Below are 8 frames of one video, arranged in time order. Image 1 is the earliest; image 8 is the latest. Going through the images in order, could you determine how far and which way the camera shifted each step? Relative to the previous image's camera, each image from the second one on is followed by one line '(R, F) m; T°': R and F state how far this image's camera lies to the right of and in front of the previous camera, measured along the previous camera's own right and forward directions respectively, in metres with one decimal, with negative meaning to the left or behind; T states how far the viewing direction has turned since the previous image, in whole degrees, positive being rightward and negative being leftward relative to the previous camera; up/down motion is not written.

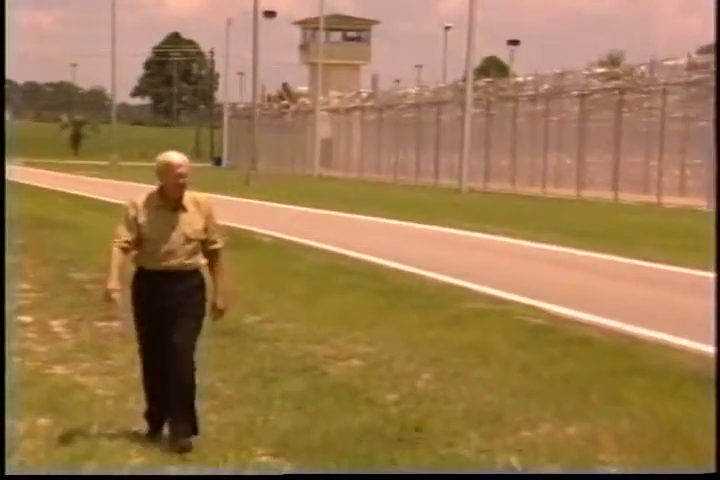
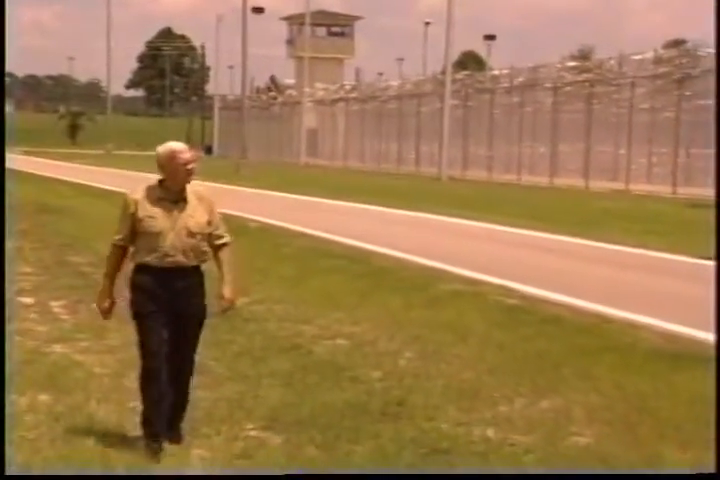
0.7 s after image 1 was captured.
(+0.2, -0.3) m; 0°
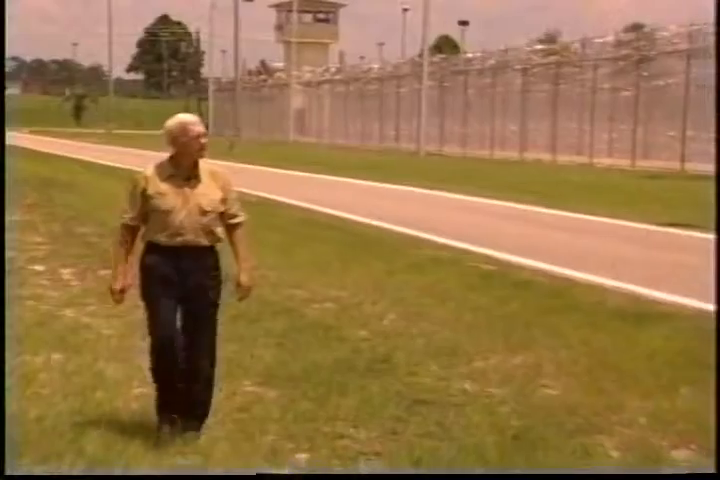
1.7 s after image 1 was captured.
(+0.1, -0.5) m; 0°
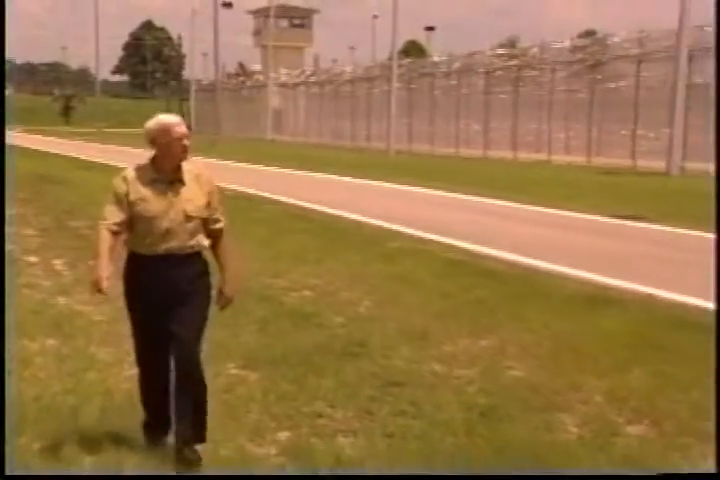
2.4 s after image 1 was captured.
(+0.2, -0.5) m; +1°
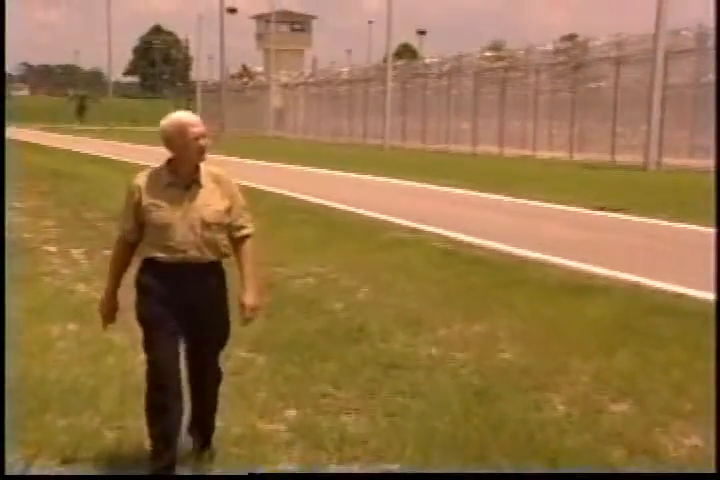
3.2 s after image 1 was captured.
(+0.1, -0.5) m; -1°
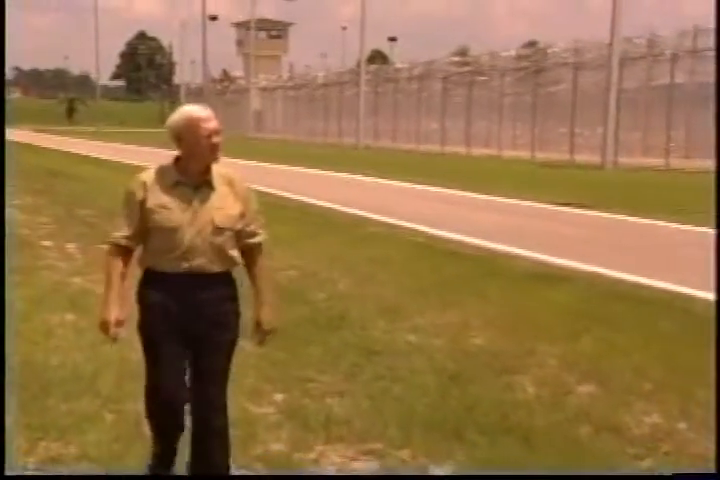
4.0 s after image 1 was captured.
(+0.2, -0.5) m; +1°
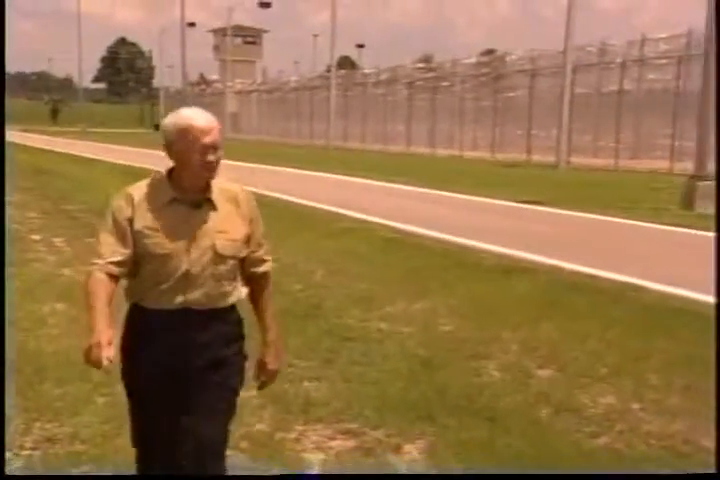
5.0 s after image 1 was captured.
(+0.2, -0.5) m; +1°
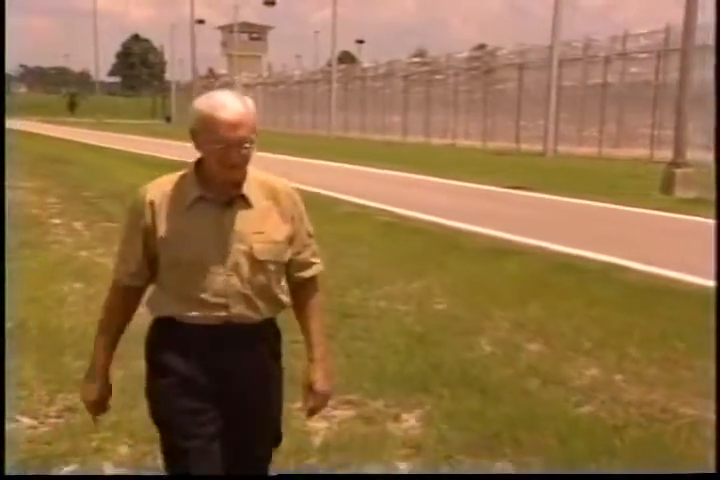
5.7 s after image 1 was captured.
(0.0, -0.6) m; 0°
